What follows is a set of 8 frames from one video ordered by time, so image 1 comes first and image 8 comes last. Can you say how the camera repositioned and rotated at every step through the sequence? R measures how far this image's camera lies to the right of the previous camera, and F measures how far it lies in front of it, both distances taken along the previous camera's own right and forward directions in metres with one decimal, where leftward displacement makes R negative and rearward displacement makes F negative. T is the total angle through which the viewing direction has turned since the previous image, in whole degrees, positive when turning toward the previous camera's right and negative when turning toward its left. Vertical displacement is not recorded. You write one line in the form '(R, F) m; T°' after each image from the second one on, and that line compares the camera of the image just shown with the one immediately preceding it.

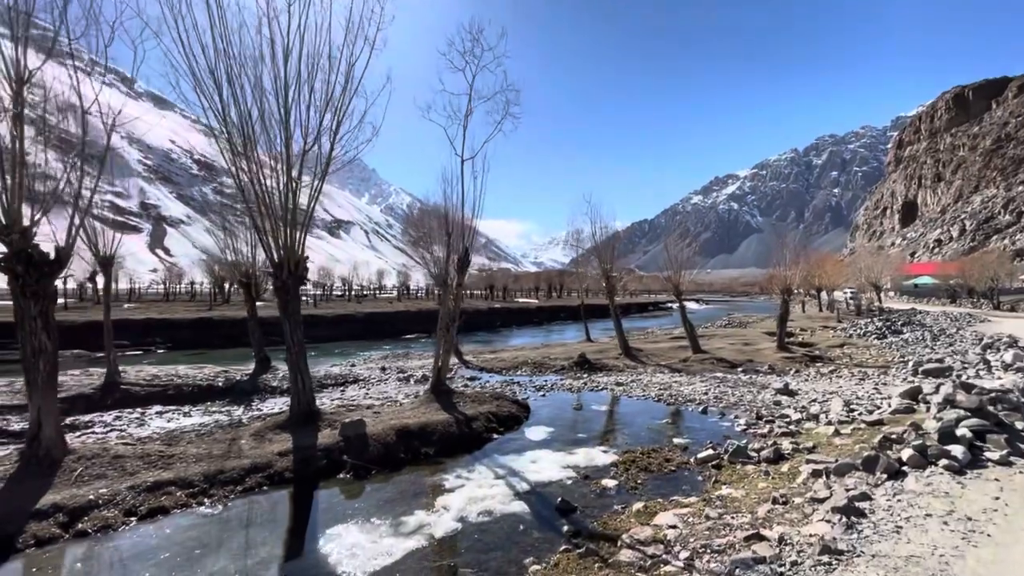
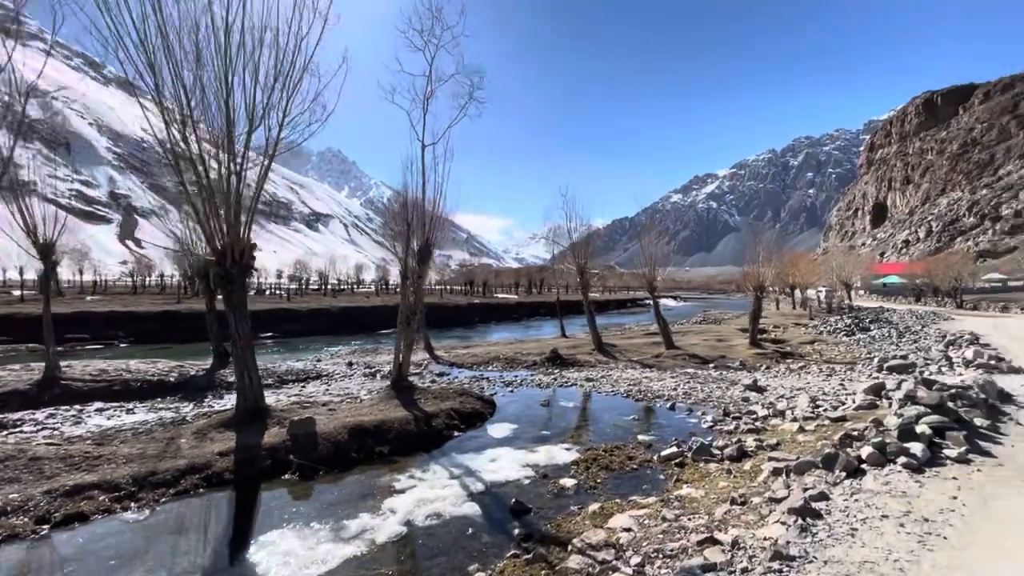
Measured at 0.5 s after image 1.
(+0.5, +0.5) m; +2°
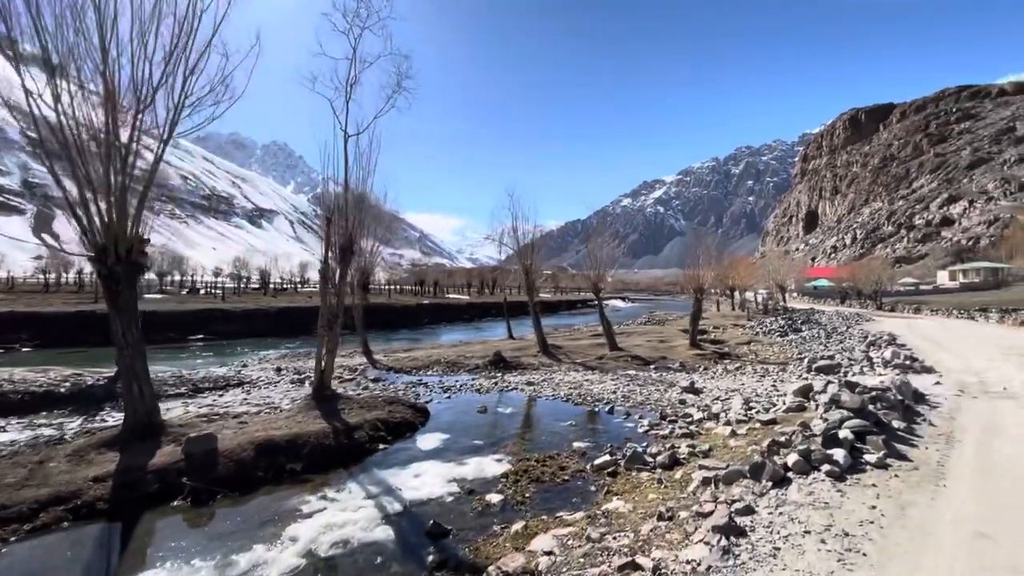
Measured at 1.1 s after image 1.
(+0.6, +0.6) m; +6°
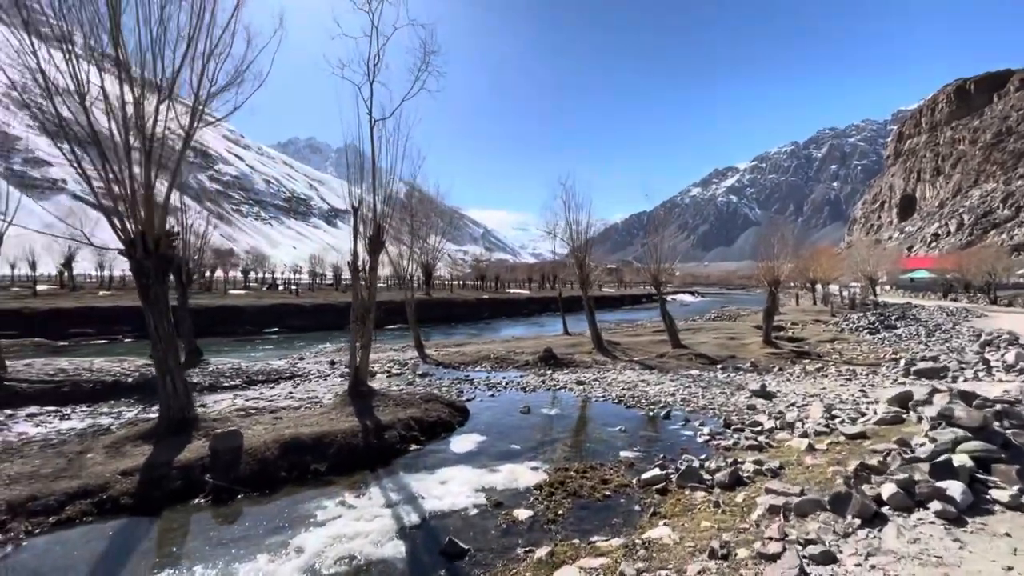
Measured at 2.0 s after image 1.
(+0.6, +1.1) m; -8°
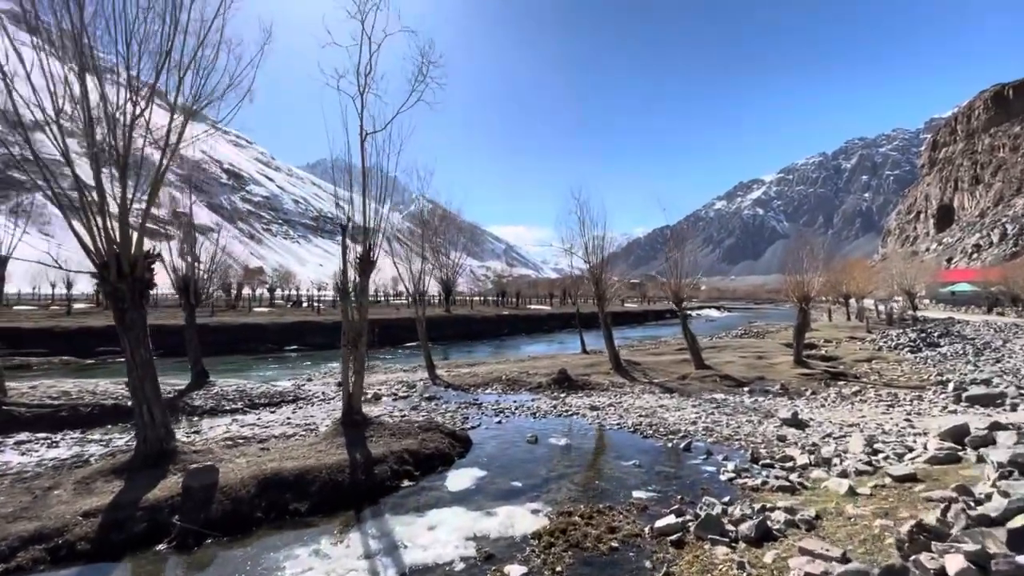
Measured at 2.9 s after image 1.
(+0.5, +0.9) m; -3°
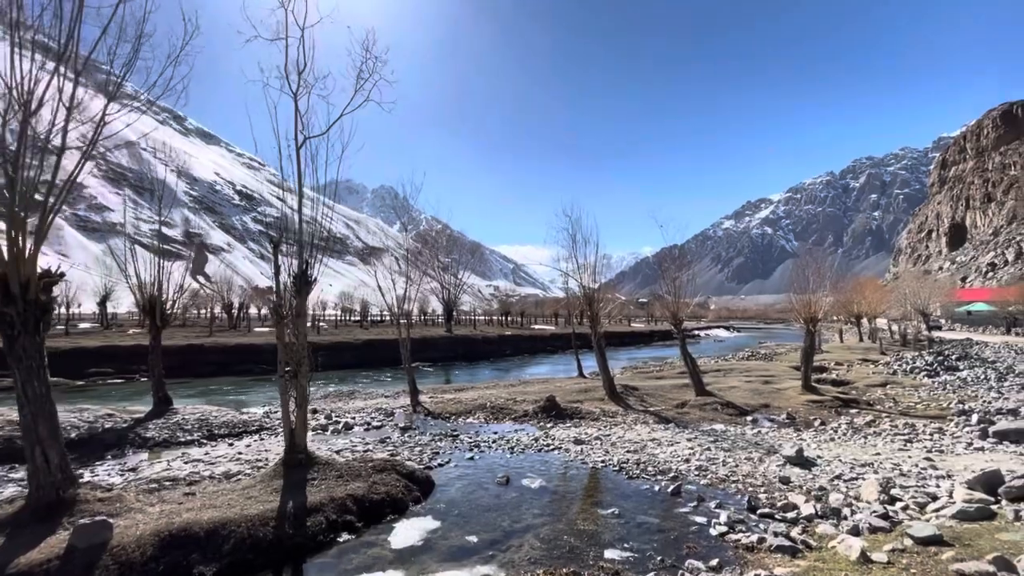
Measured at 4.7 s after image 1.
(+1.0, +1.3) m; -1°
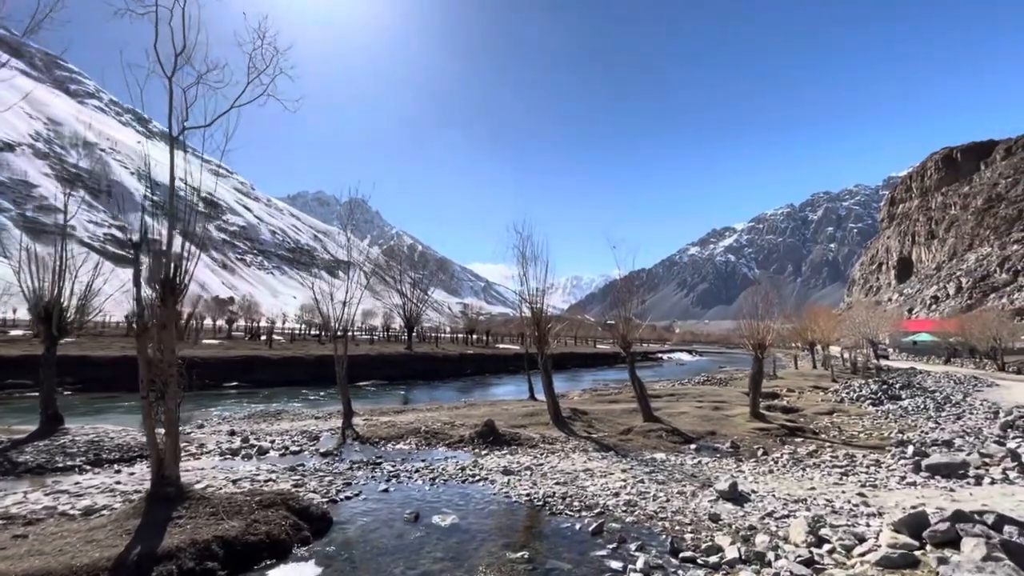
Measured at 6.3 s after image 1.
(+1.3, +0.9) m; +4°
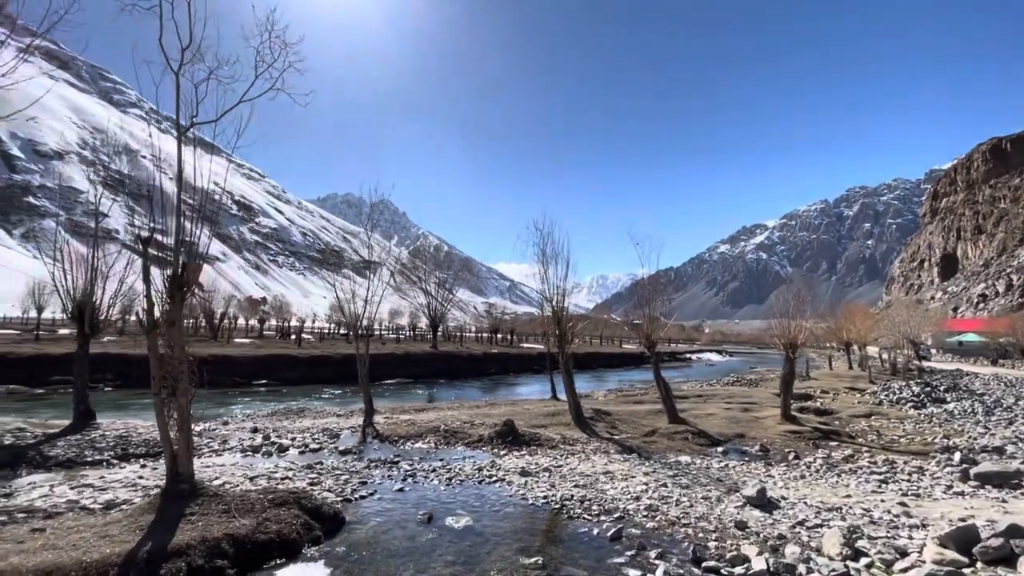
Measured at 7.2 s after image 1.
(+0.2, +0.3) m; -3°
